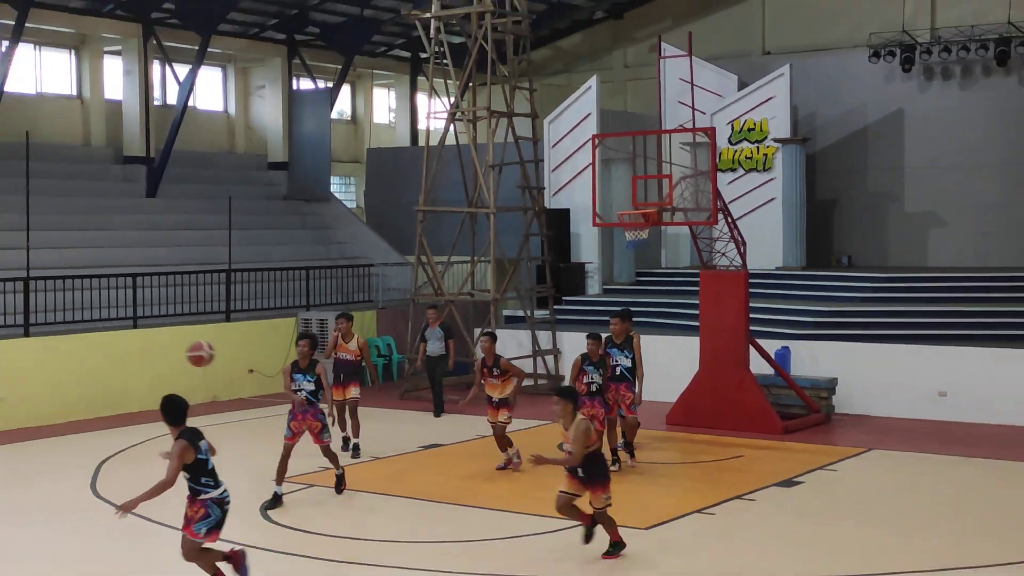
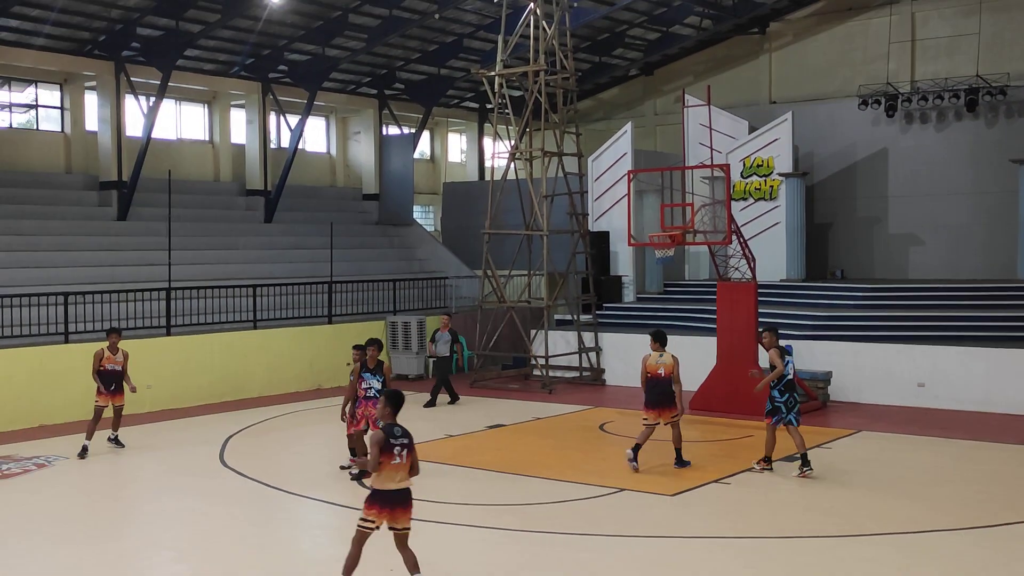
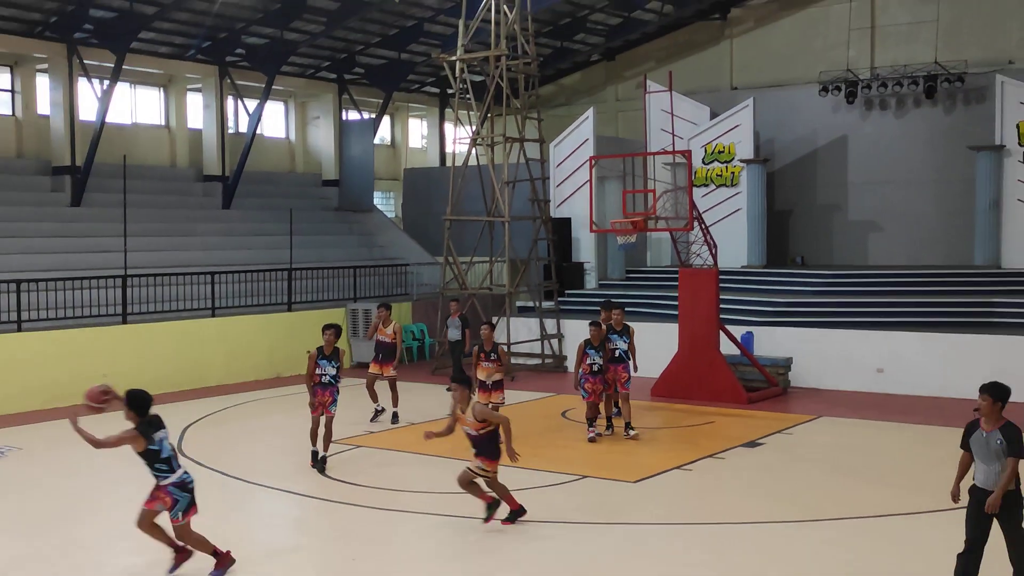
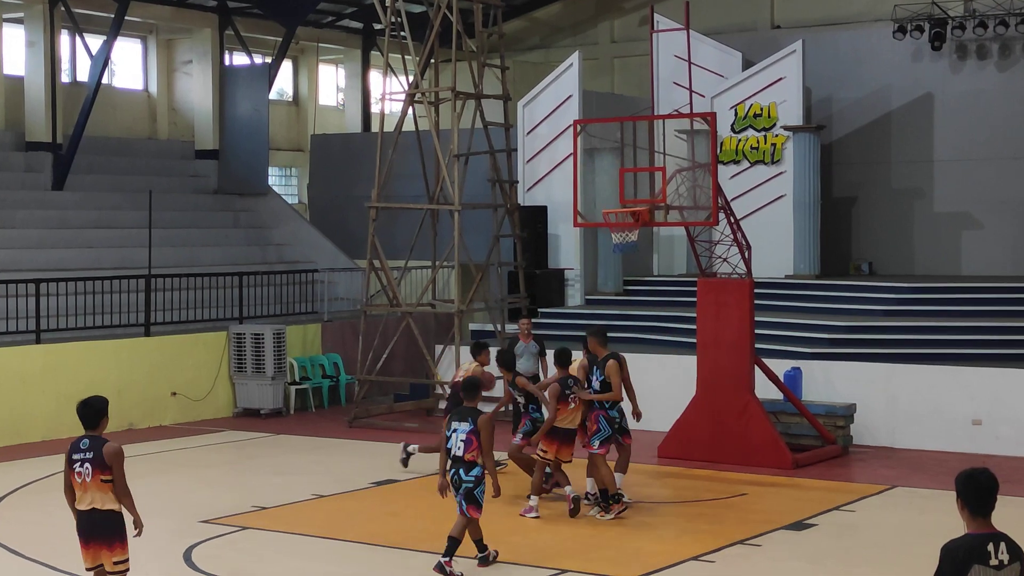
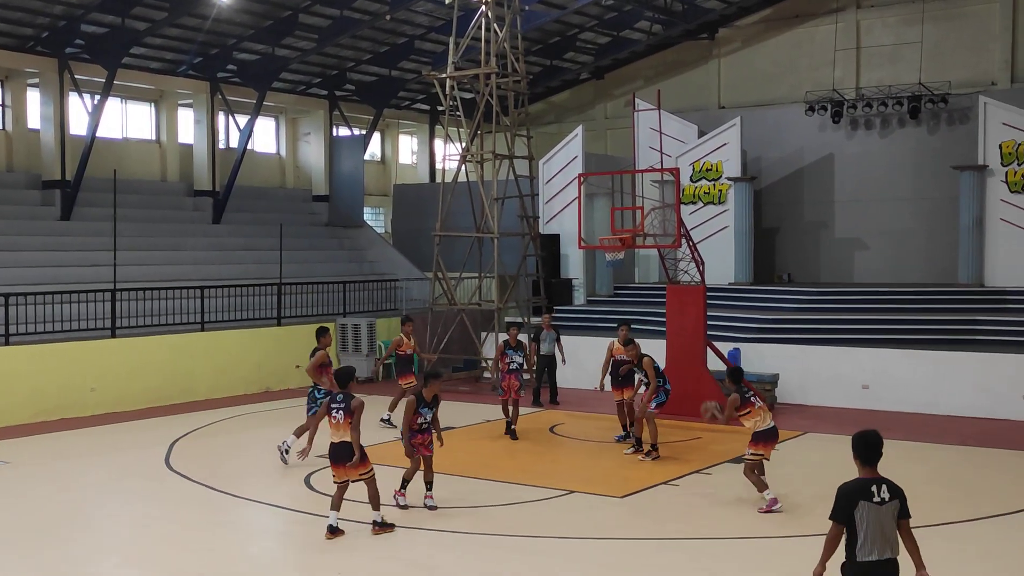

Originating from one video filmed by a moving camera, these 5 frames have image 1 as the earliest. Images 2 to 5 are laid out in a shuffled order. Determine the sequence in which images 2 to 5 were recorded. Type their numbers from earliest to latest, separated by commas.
3, 2, 5, 4
